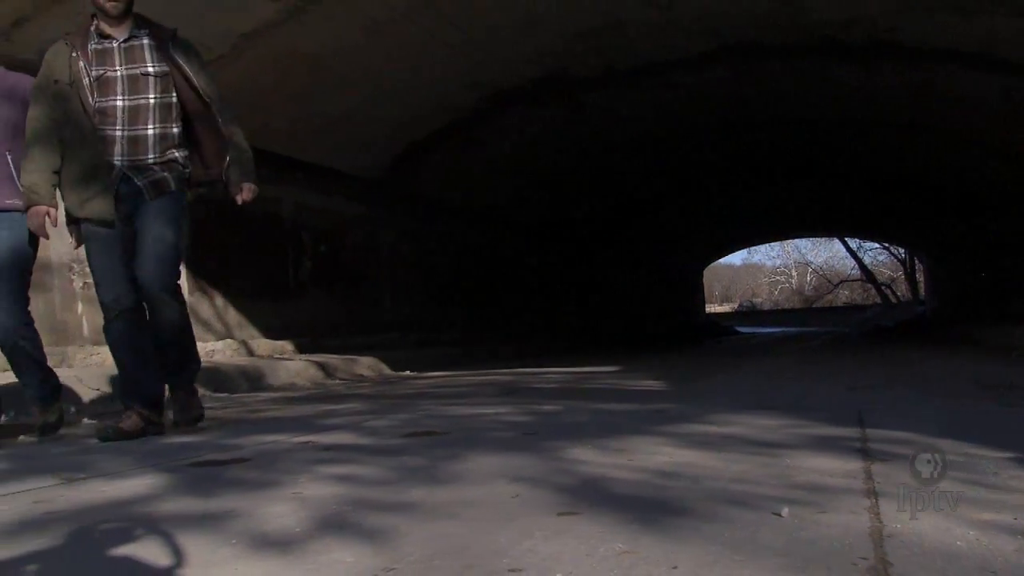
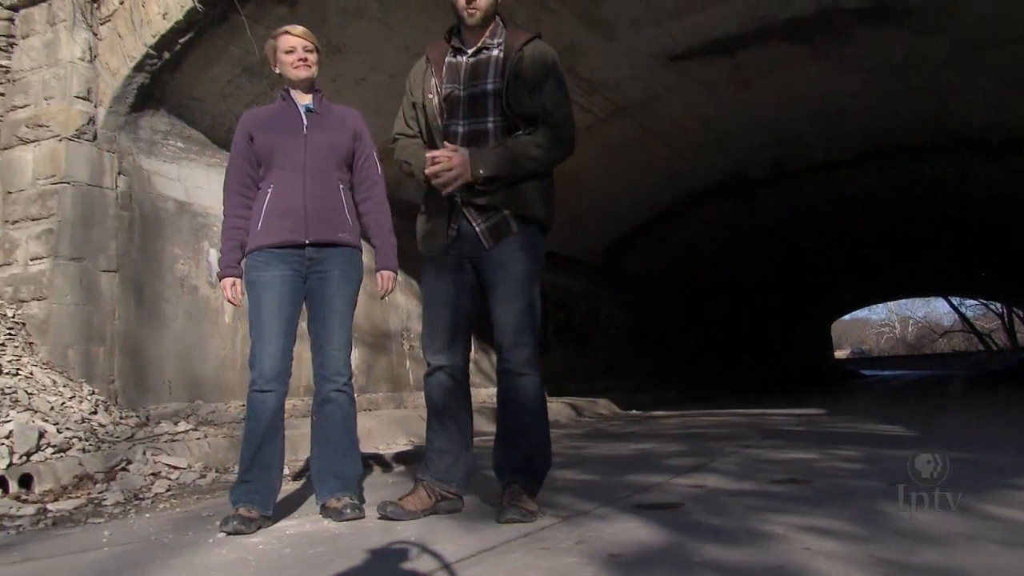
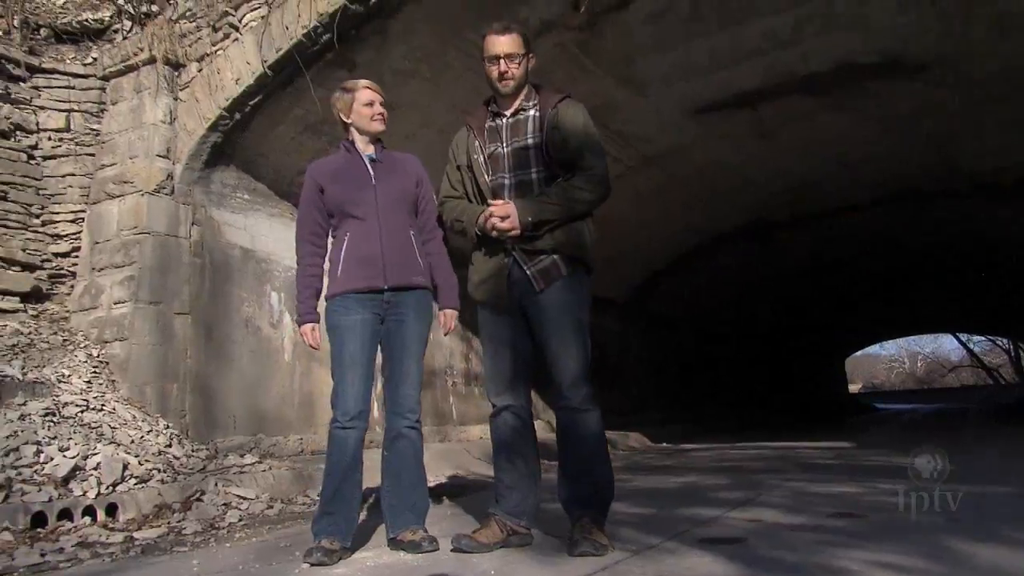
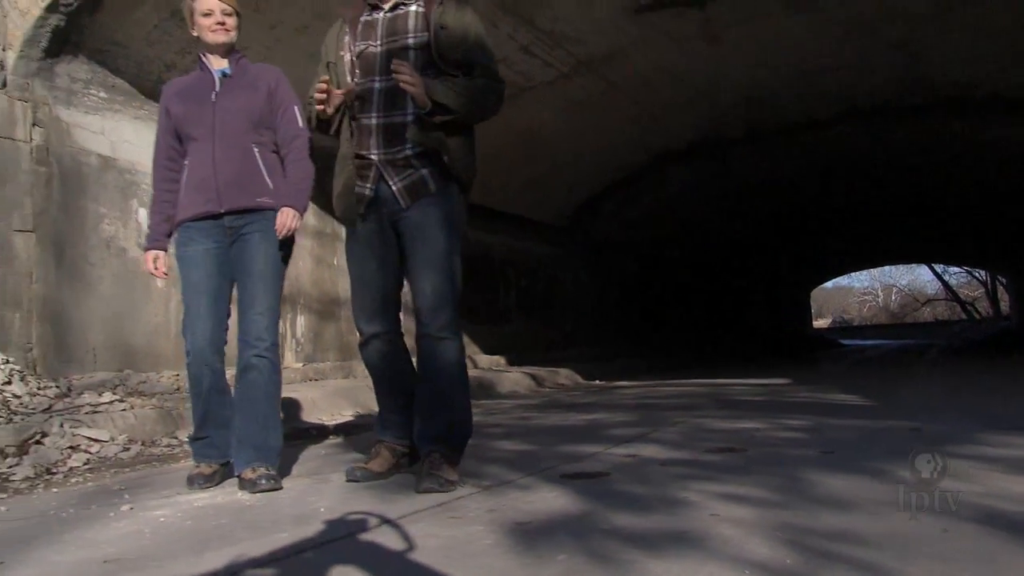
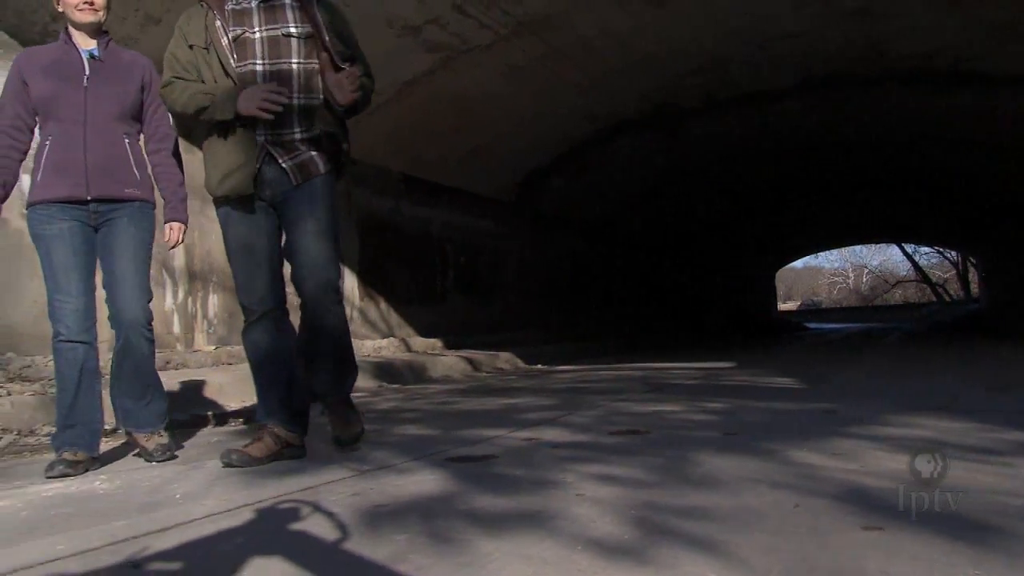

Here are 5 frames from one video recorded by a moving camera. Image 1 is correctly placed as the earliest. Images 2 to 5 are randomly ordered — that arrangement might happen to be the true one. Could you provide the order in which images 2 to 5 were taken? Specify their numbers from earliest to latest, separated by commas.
5, 4, 2, 3
